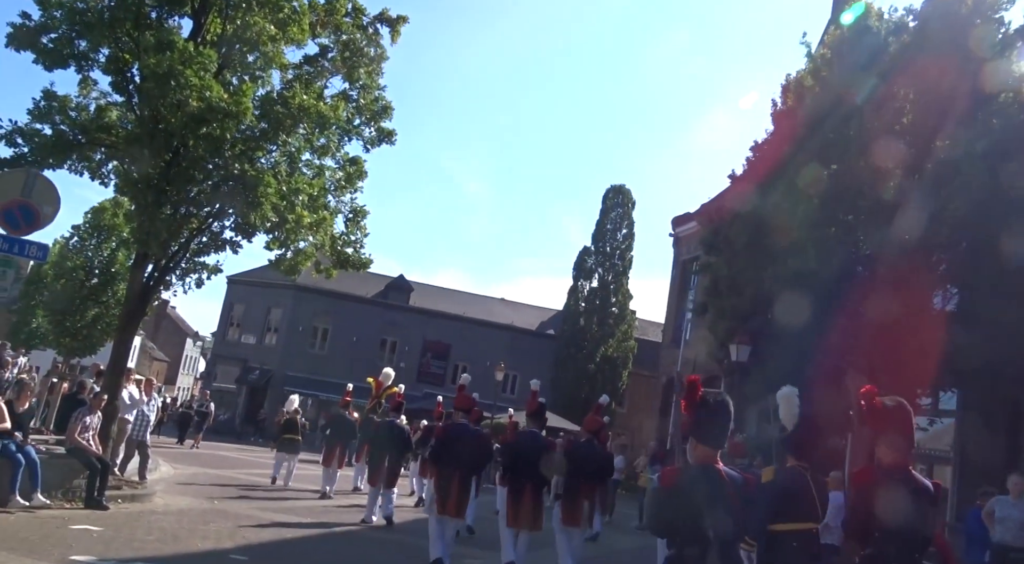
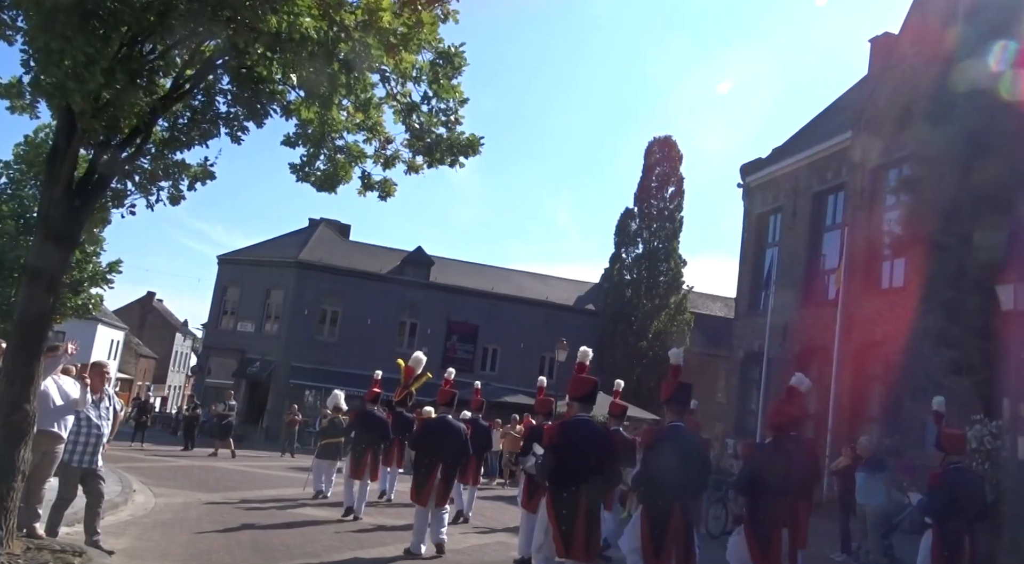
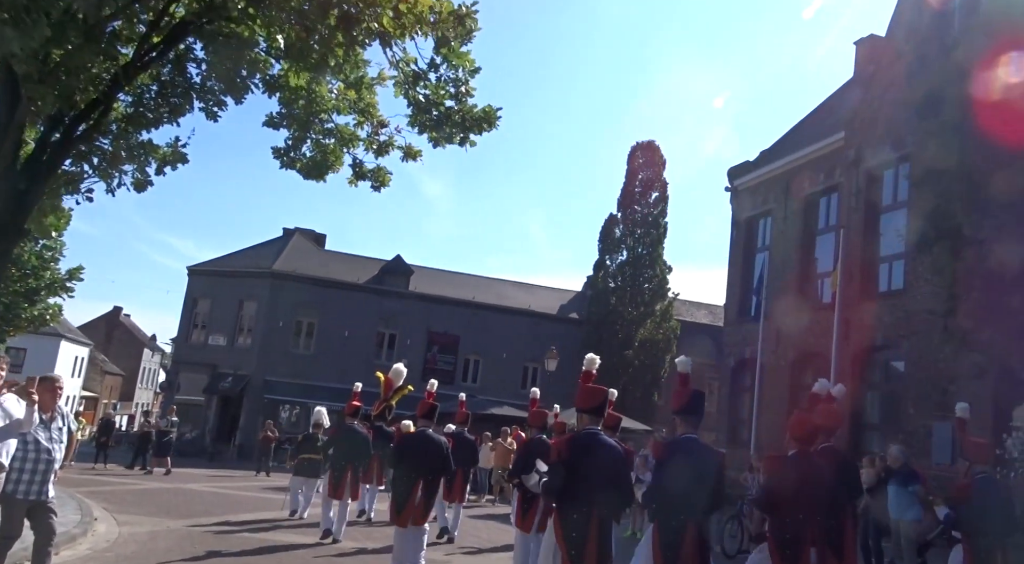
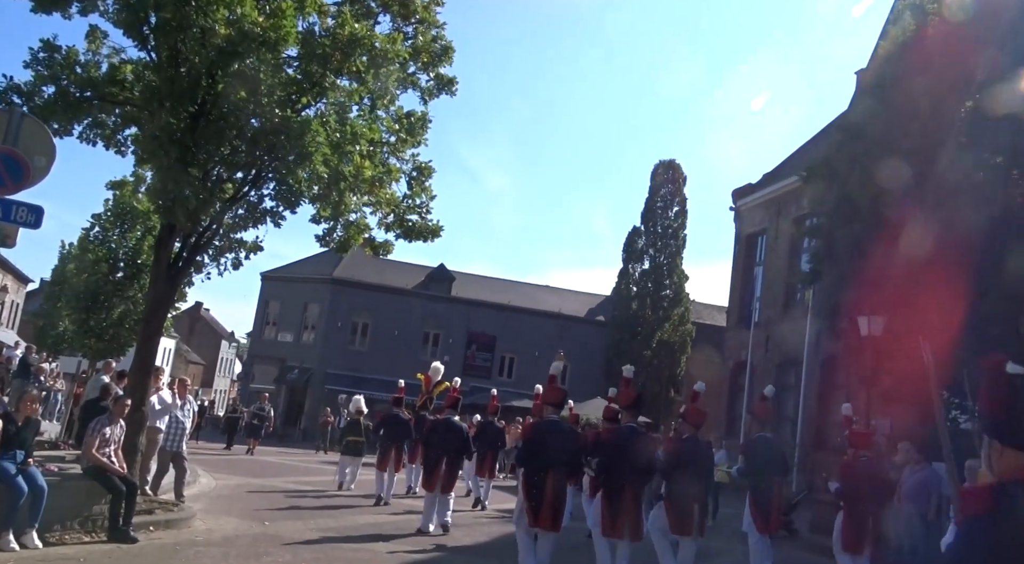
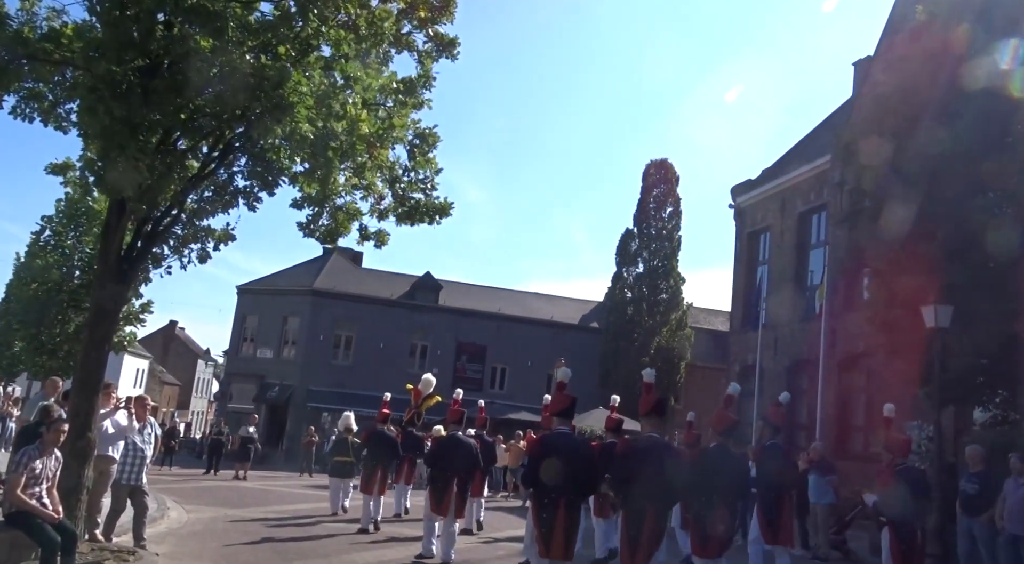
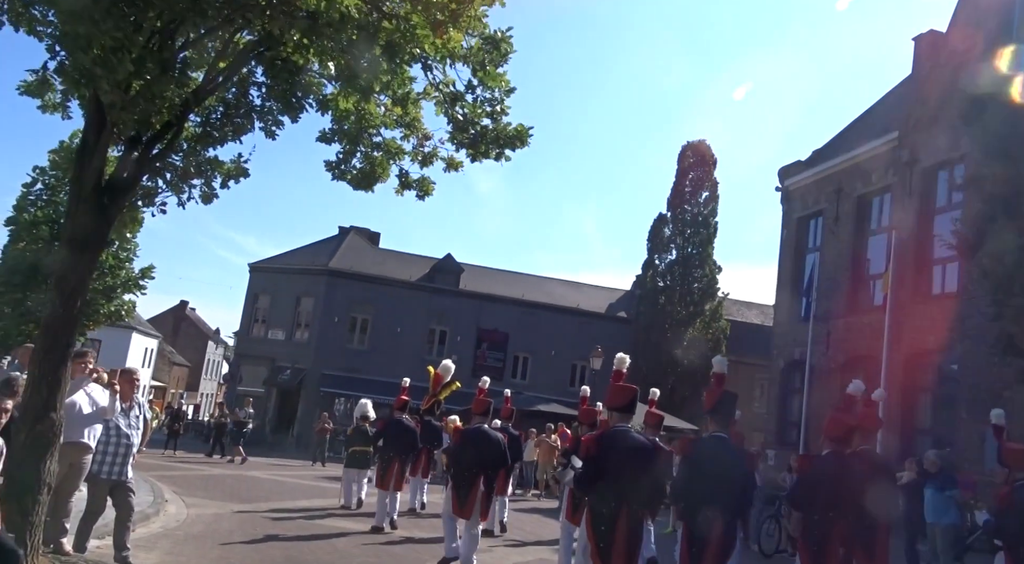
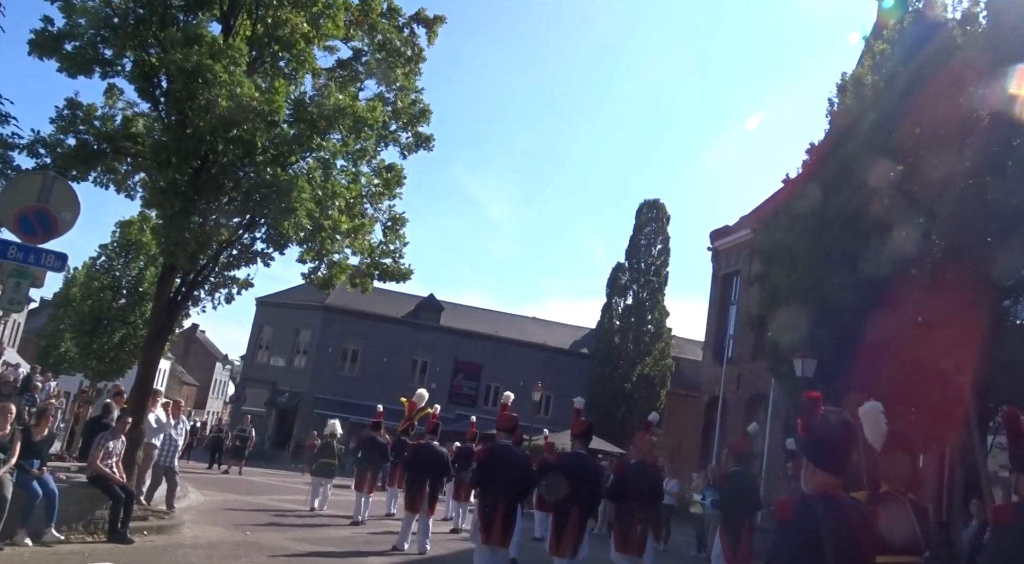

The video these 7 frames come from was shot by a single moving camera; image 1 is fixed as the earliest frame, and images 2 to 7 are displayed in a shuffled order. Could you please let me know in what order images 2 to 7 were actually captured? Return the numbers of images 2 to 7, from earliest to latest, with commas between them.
7, 4, 5, 2, 6, 3
